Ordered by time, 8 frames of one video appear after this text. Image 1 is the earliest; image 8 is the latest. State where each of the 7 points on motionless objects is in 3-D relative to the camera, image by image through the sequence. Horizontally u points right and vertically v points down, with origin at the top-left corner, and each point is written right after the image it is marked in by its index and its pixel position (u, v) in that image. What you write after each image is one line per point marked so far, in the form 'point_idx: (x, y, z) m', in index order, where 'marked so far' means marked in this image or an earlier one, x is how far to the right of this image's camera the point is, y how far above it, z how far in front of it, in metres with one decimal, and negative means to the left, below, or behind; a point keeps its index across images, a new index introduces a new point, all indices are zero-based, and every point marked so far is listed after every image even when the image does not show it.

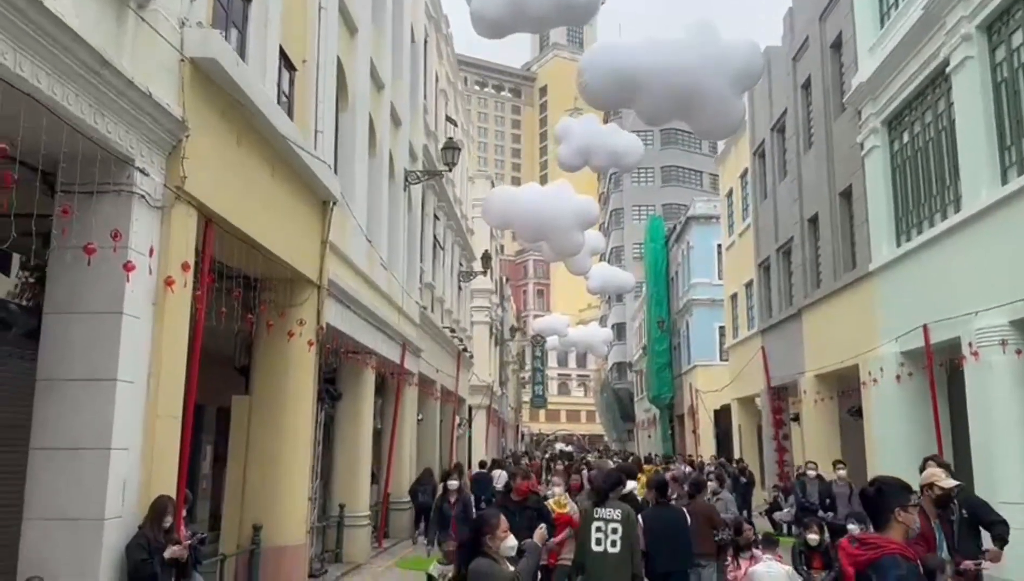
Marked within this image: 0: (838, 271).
0: (+7.5, +0.4, +19.9) m
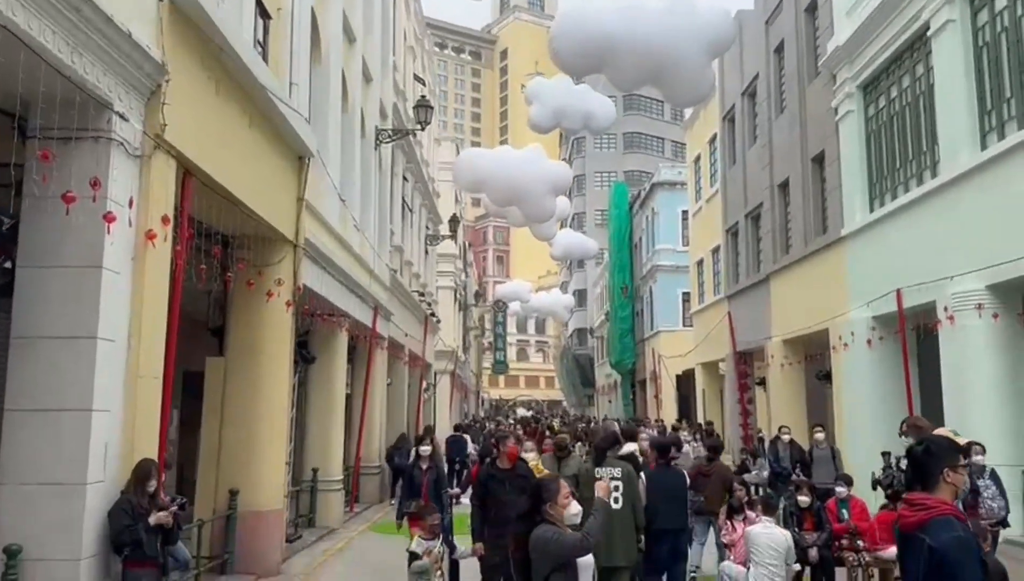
0: (+6.9, +1.2, +20.0) m
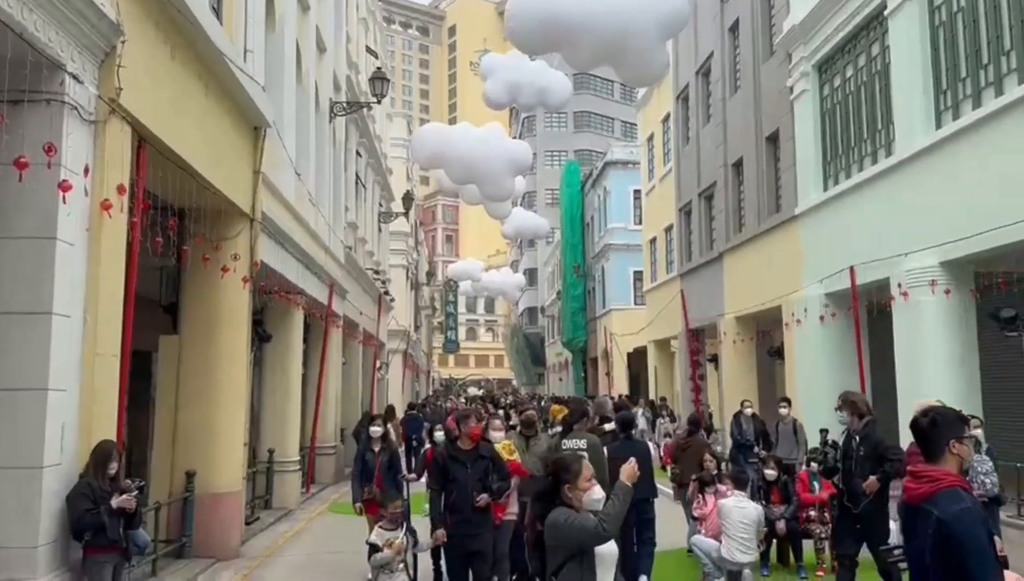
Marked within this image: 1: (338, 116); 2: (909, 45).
0: (+5.8, +1.8, +20.2) m
1: (-3.5, +3.5, +17.4) m
2: (+6.3, +3.9, +13.6) m
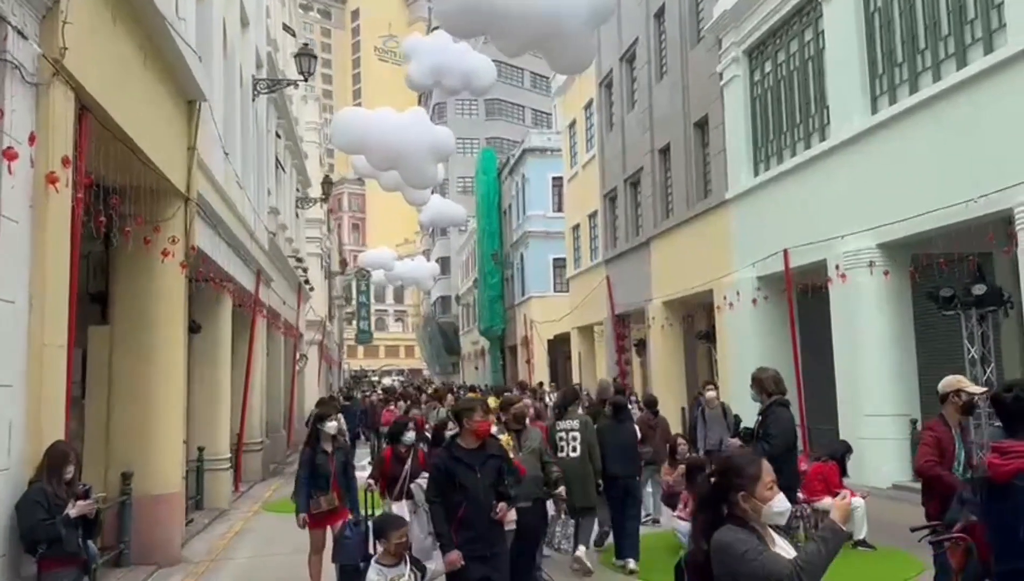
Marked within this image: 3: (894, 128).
0: (+4.2, +2.1, +20.4) m
1: (-4.8, +3.8, +16.6) m
2: (+5.4, +4.2, +13.9) m
3: (+5.7, +2.4, +12.8) m
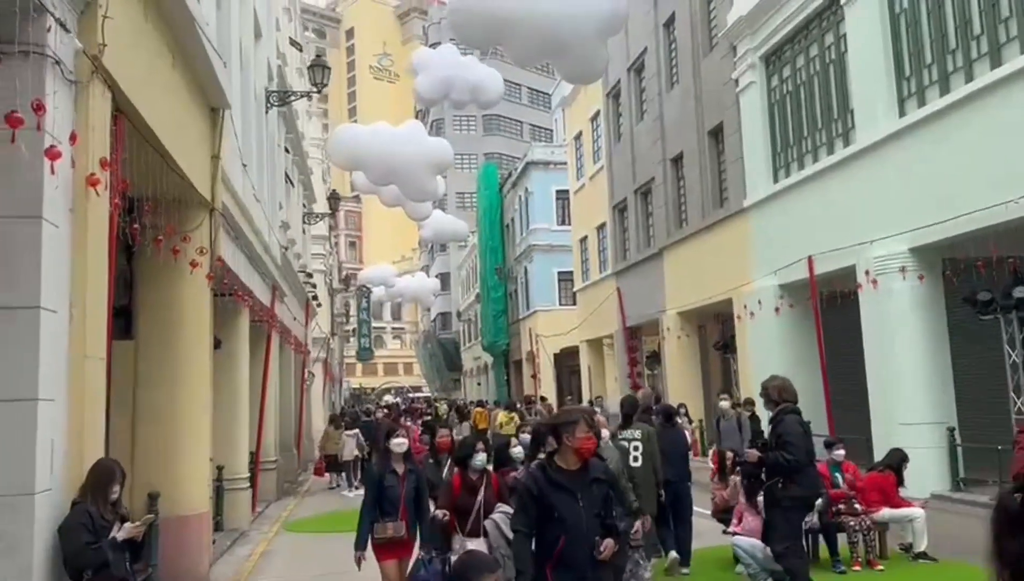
0: (+4.5, +1.9, +20.1) m
1: (-4.5, +3.5, +16.3) m
2: (+5.7, +4.1, +13.7) m
3: (+6.1, +2.4, +12.6) m
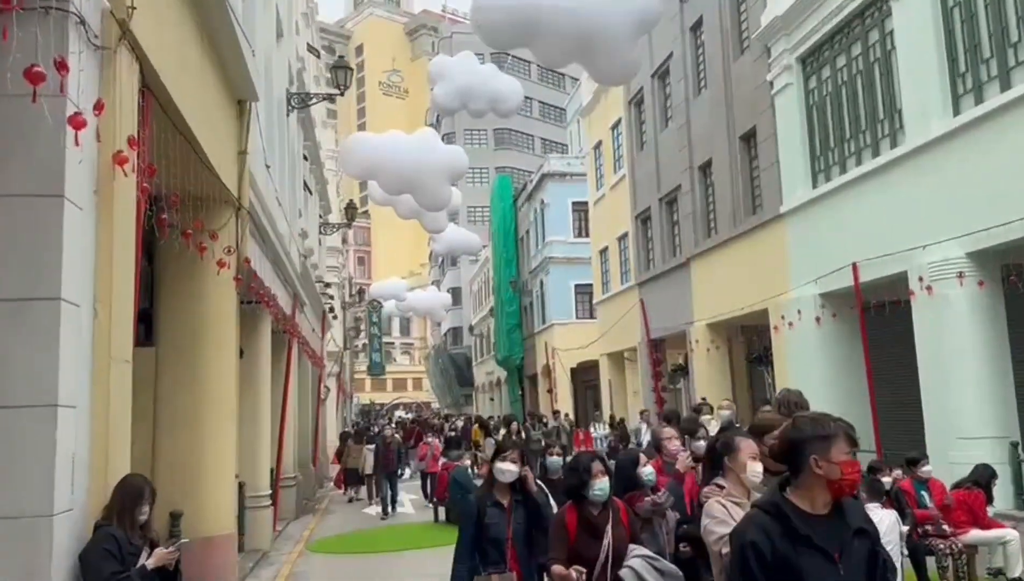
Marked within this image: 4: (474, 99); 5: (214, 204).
0: (+5.1, +1.7, +19.5) m
1: (-4.0, +3.3, +15.8) m
2: (+6.2, +4.0, +13.1) m
3: (+6.6, +2.3, +12.0) m
4: (-0.7, +4.6, +20.0) m
5: (-3.0, +0.9, +8.7) m
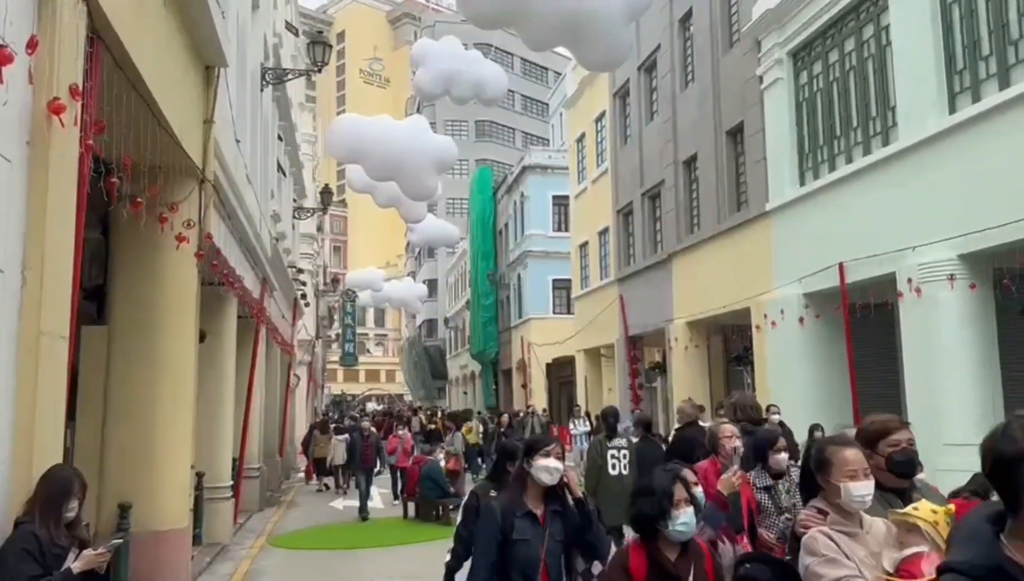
0: (+4.6, +1.7, +19.1) m
1: (-4.3, +3.6, +15.1) m
2: (+6.0, +3.9, +12.7) m
3: (+6.3, +2.2, +11.7) m
4: (-1.1, +4.8, +19.5) m
5: (-3.2, +1.1, +8.1) m
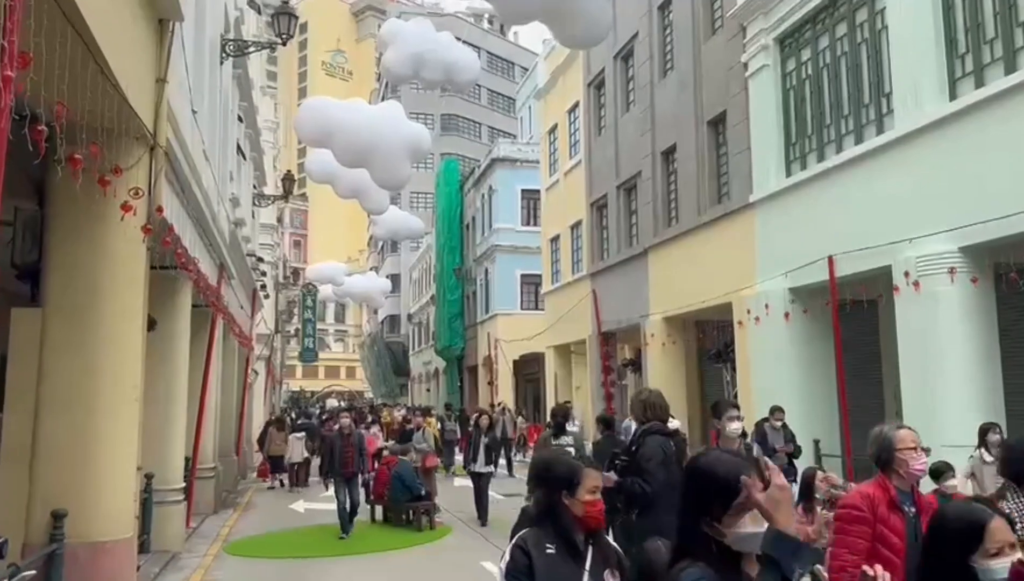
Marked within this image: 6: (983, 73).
0: (+4.1, +1.8, +18.5) m
1: (-4.6, +3.8, +14.1) m
2: (+5.7, +4.0, +12.2) m
3: (+6.1, +2.3, +11.1) m
4: (-1.6, +5.0, +18.6) m
5: (-3.3, +1.3, +7.2) m
6: (+6.2, +2.8, +11.3) m
